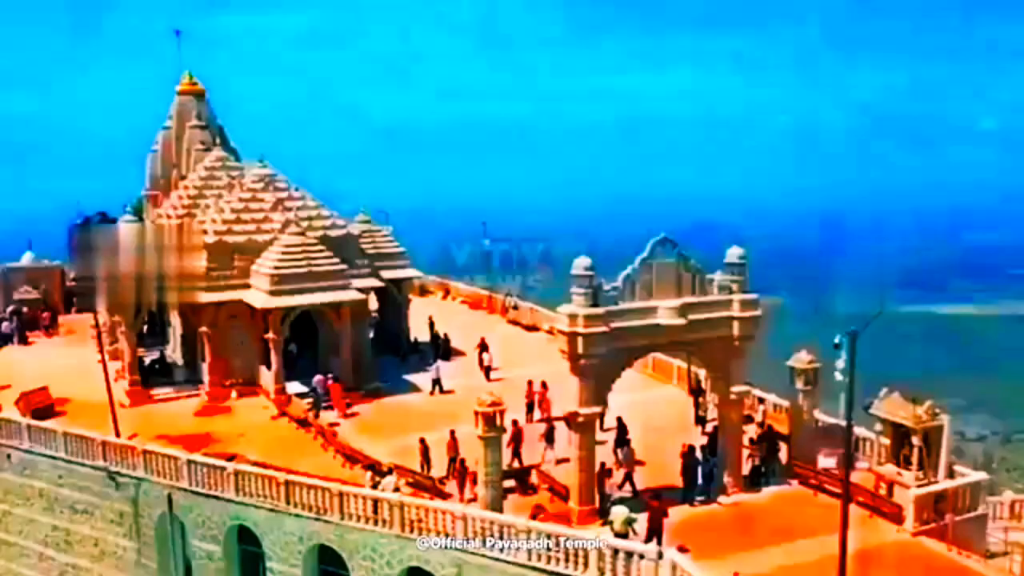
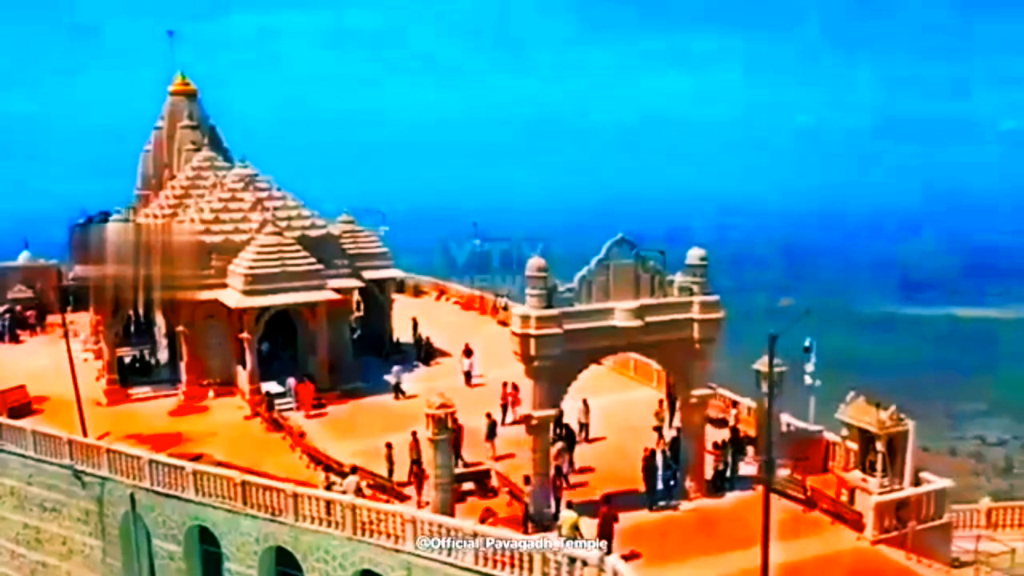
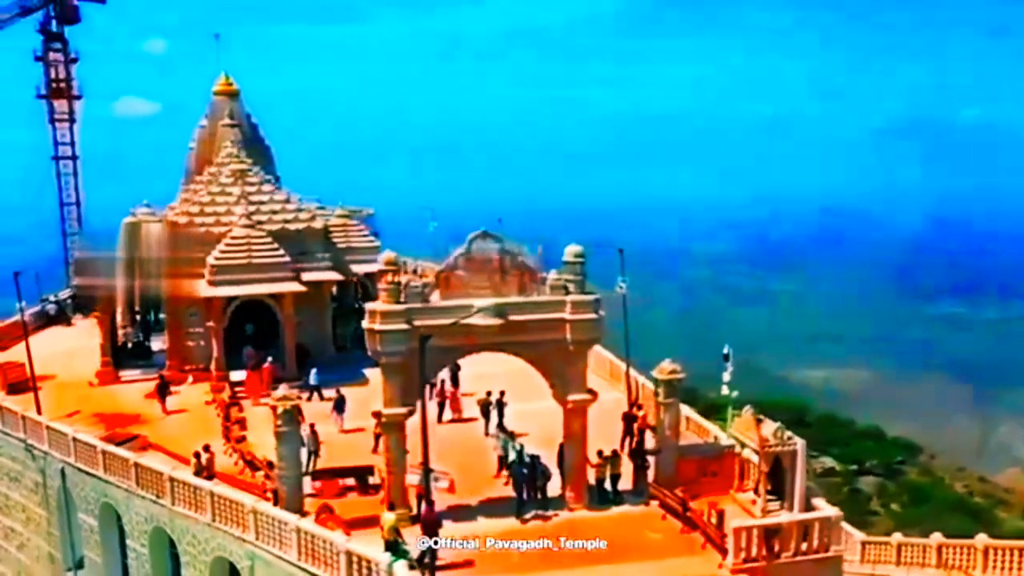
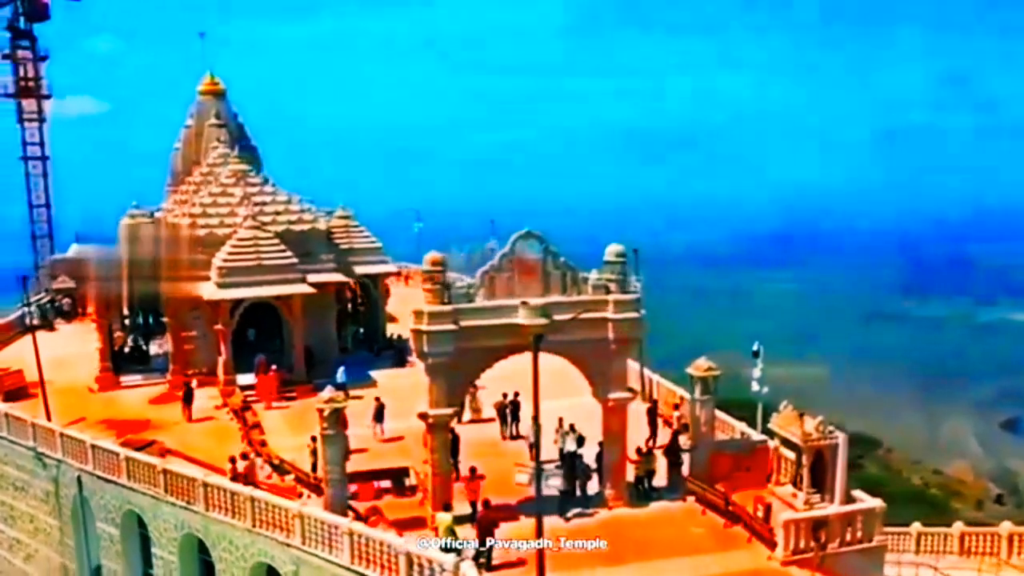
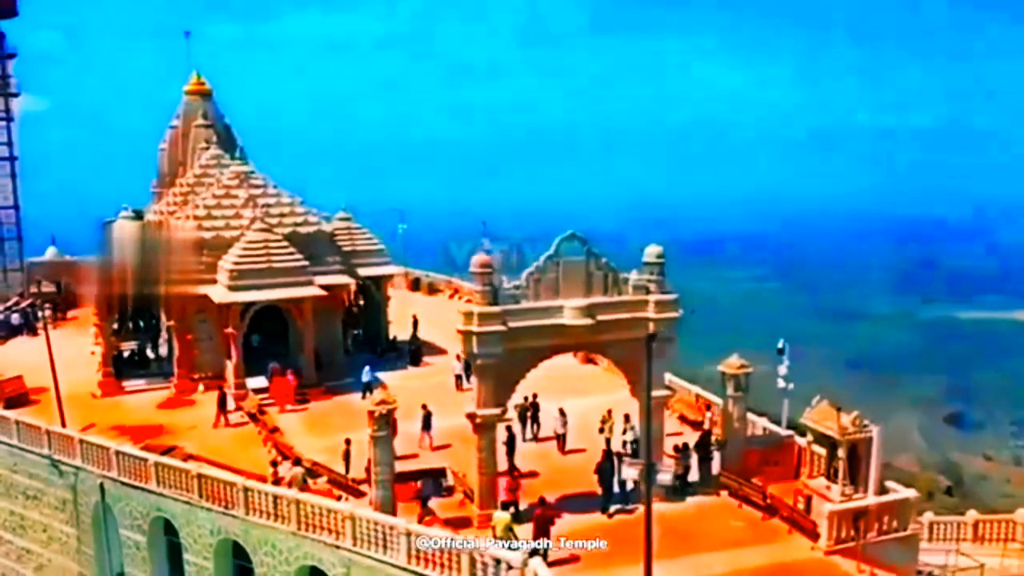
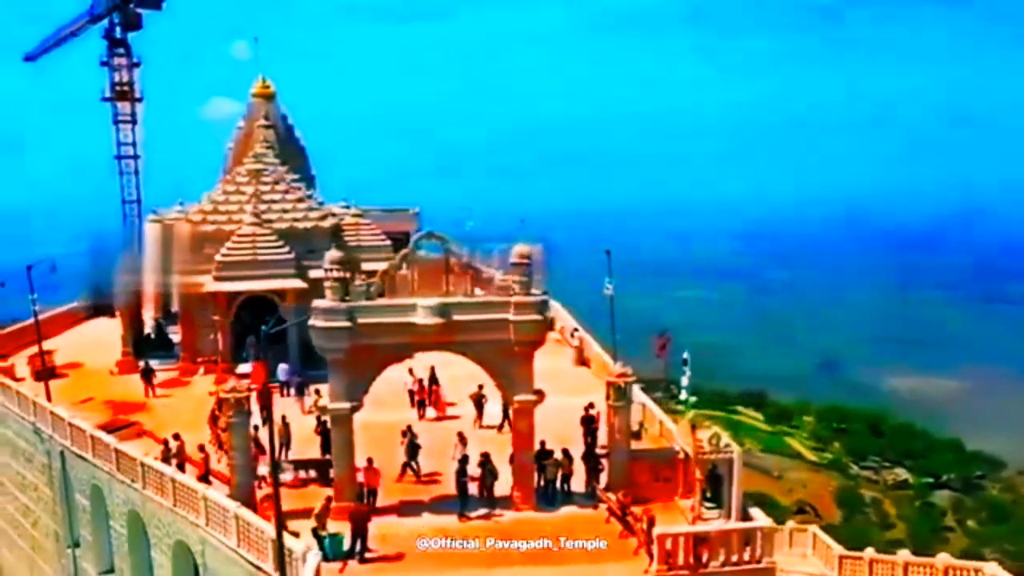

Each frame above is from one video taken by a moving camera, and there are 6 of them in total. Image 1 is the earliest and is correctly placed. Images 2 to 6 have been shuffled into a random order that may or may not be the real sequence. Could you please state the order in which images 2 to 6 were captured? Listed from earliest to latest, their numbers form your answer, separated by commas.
2, 5, 4, 3, 6
